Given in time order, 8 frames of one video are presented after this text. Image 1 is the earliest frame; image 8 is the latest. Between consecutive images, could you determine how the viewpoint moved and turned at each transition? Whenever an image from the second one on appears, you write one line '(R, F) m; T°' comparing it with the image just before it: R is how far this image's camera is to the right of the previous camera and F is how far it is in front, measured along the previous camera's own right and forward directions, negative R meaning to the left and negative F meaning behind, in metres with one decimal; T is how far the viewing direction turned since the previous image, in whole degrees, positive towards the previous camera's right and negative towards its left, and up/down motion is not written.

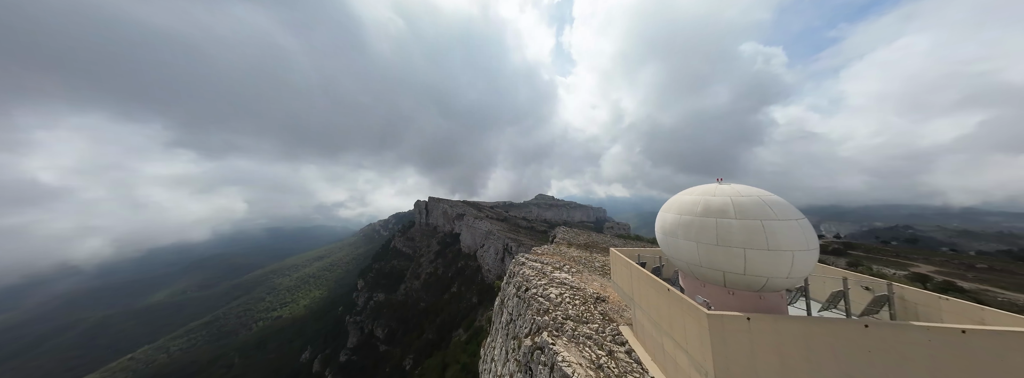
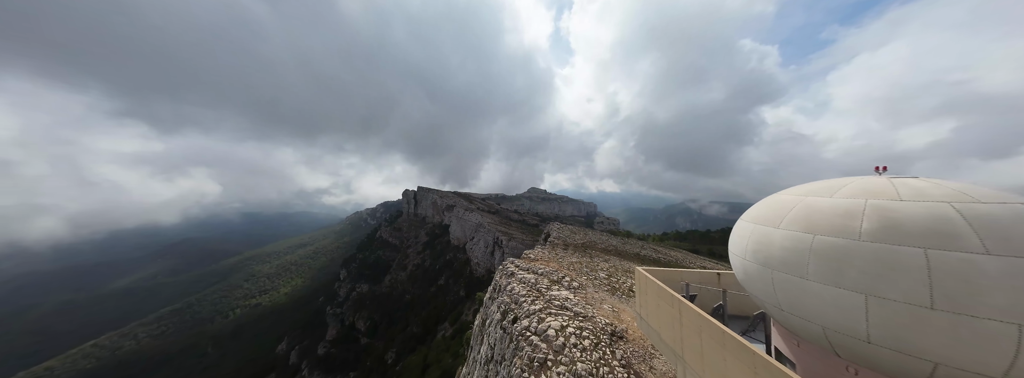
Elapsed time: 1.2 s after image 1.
(+0.2, +2.8) m; +2°
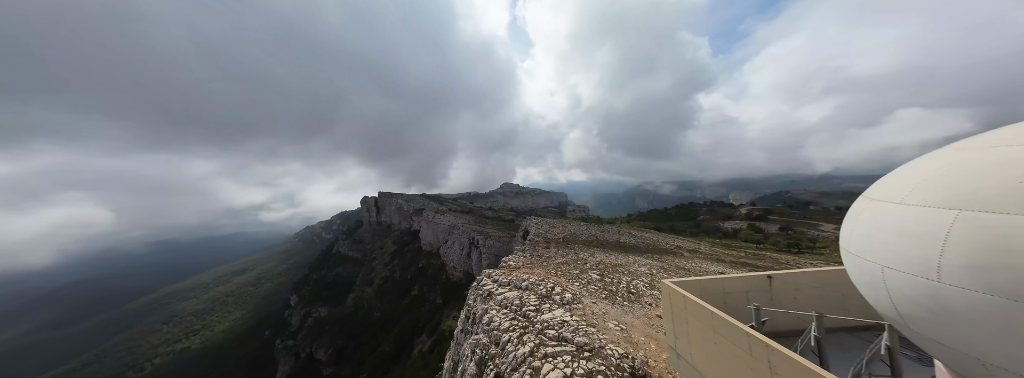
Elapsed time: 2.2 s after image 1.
(+0.1, +2.2) m; +8°
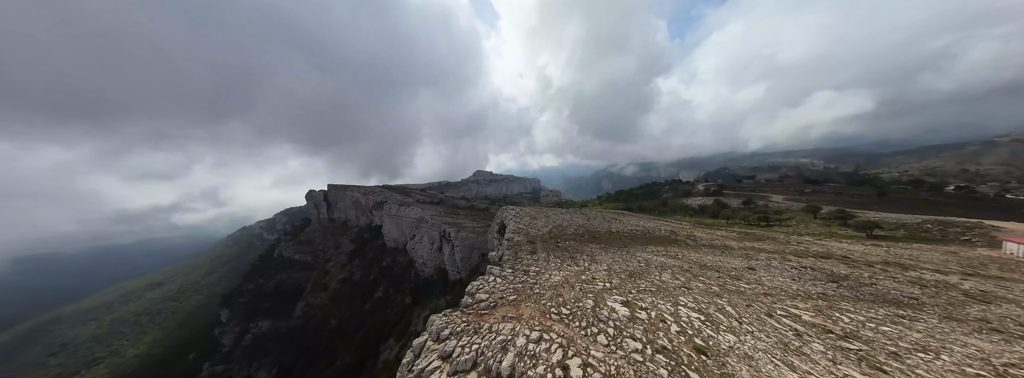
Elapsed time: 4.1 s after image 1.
(+0.2, +4.6) m; +7°
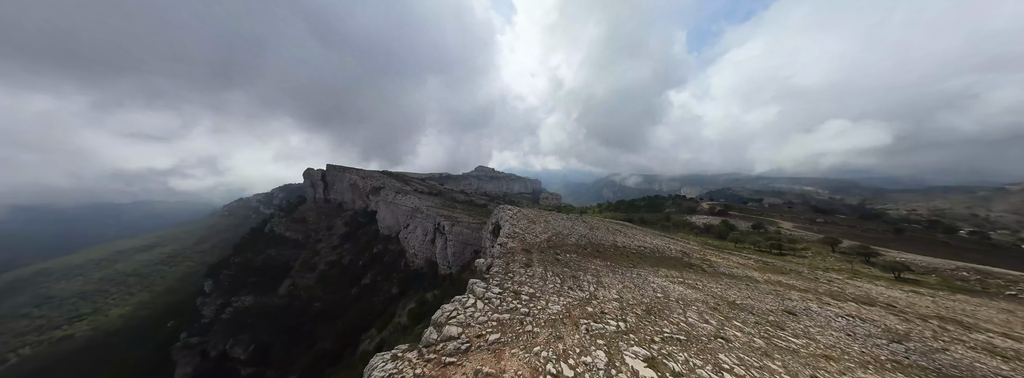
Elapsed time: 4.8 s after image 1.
(+0.1, +1.9) m; 0°
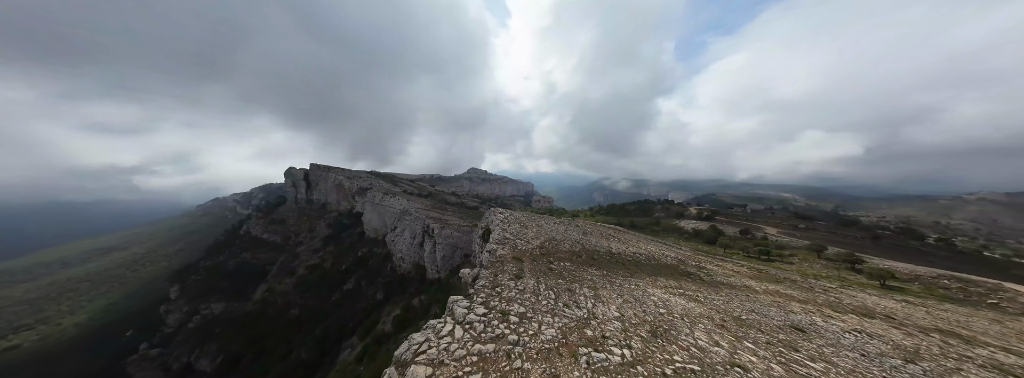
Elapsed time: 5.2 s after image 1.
(+0.1, +0.9) m; +2°
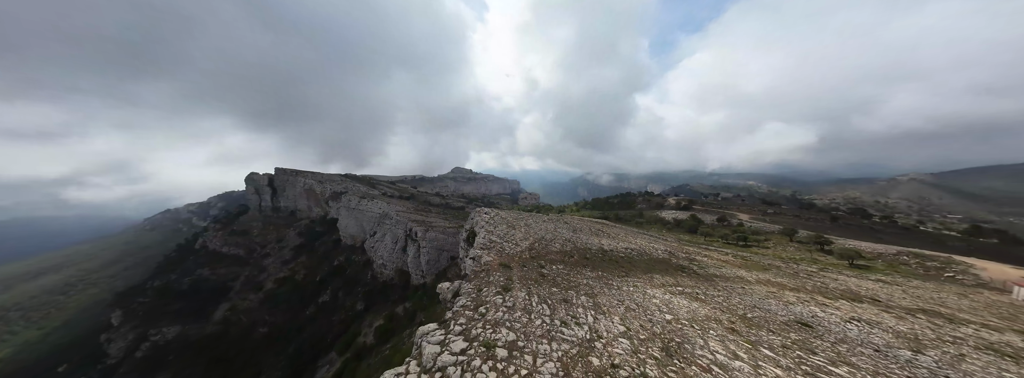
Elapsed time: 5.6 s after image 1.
(+0.1, +1.2) m; +4°
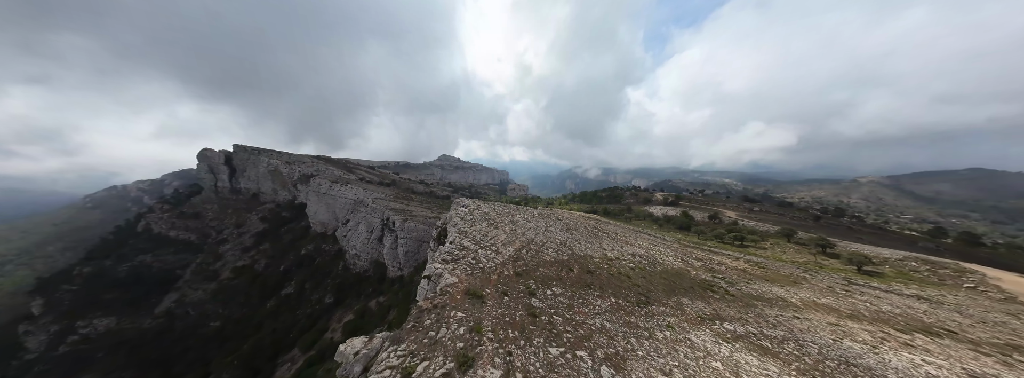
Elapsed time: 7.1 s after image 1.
(+0.3, +3.7) m; +3°
